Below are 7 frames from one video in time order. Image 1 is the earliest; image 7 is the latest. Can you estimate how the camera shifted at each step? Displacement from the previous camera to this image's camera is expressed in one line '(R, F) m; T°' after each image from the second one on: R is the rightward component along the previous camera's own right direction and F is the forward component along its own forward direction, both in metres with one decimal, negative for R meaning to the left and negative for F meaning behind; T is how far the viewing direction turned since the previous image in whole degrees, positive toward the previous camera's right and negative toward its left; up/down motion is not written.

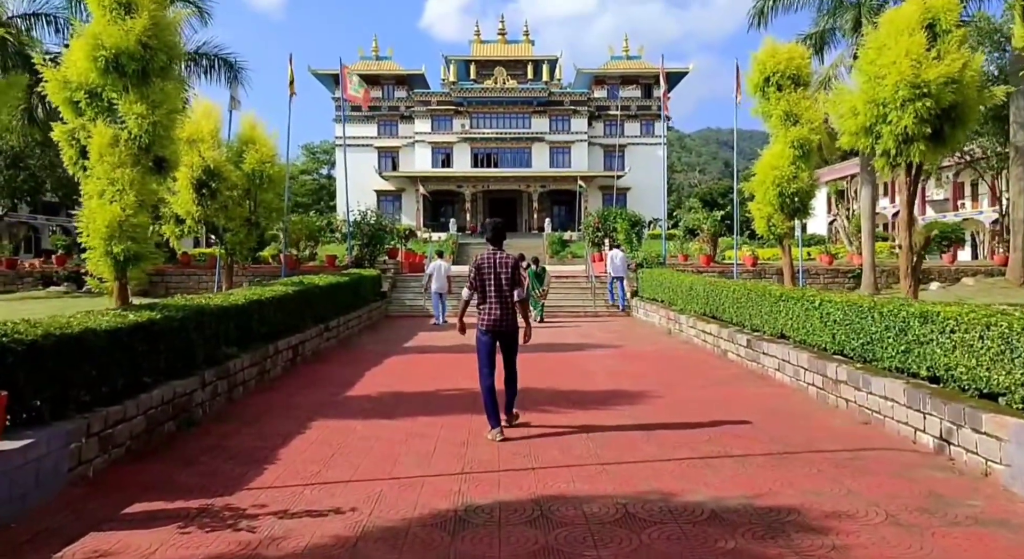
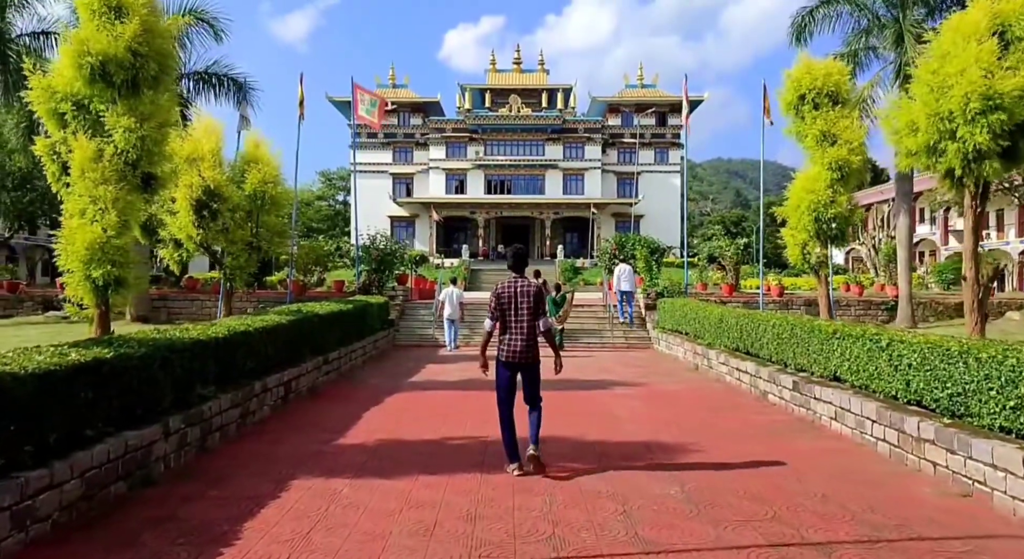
(-0.1, +0.8) m; -1°
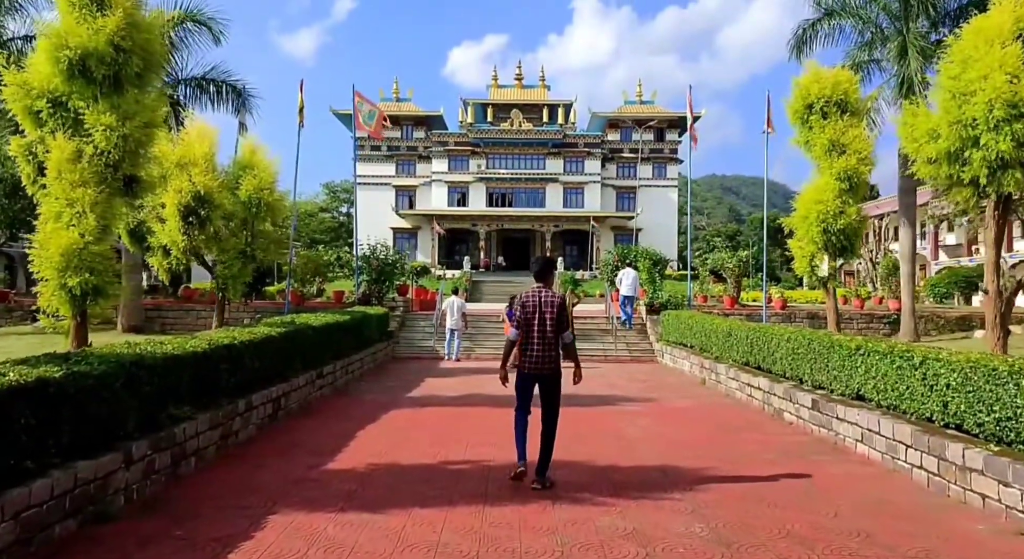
(0.0, +0.4) m; 0°
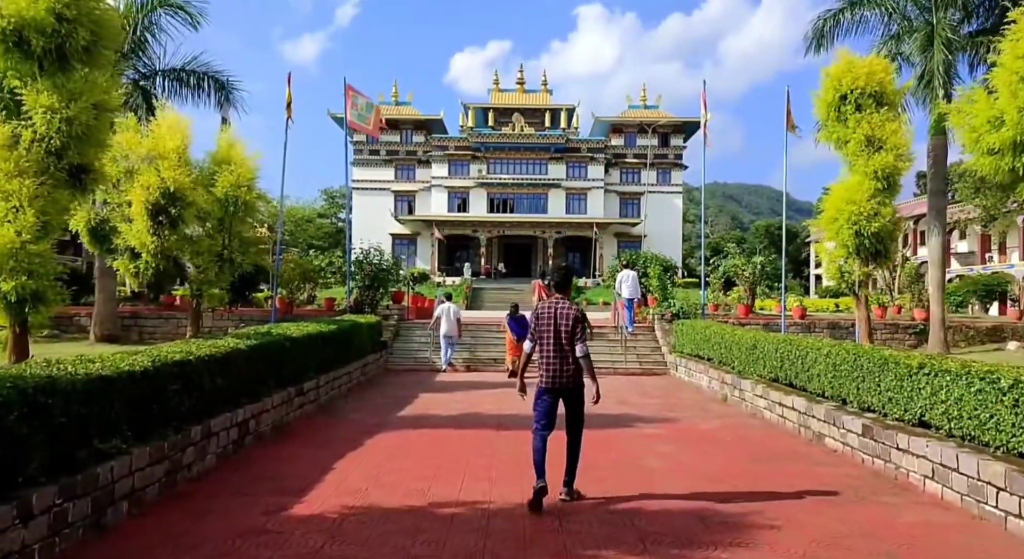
(0.0, +1.0) m; 0°
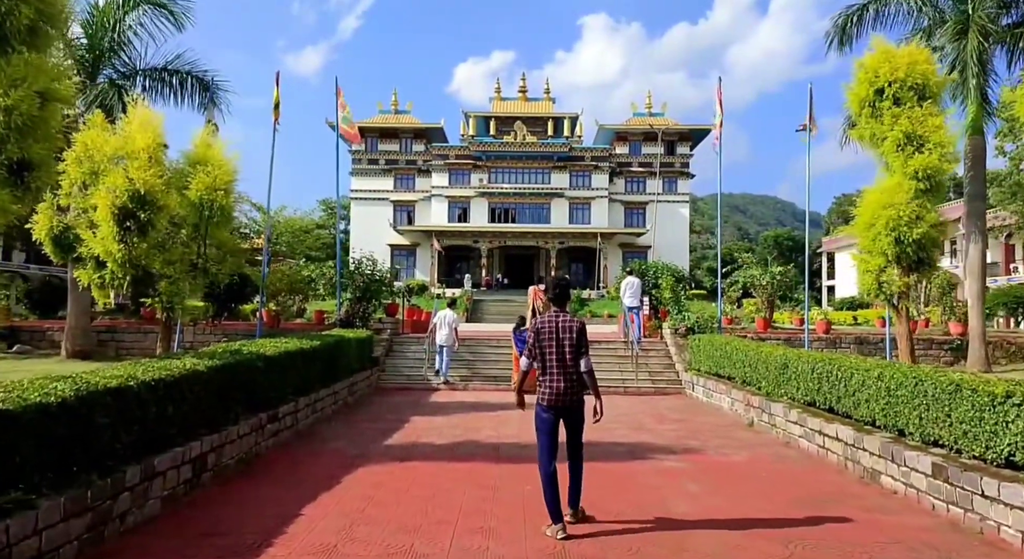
(0.0, +1.0) m; 0°
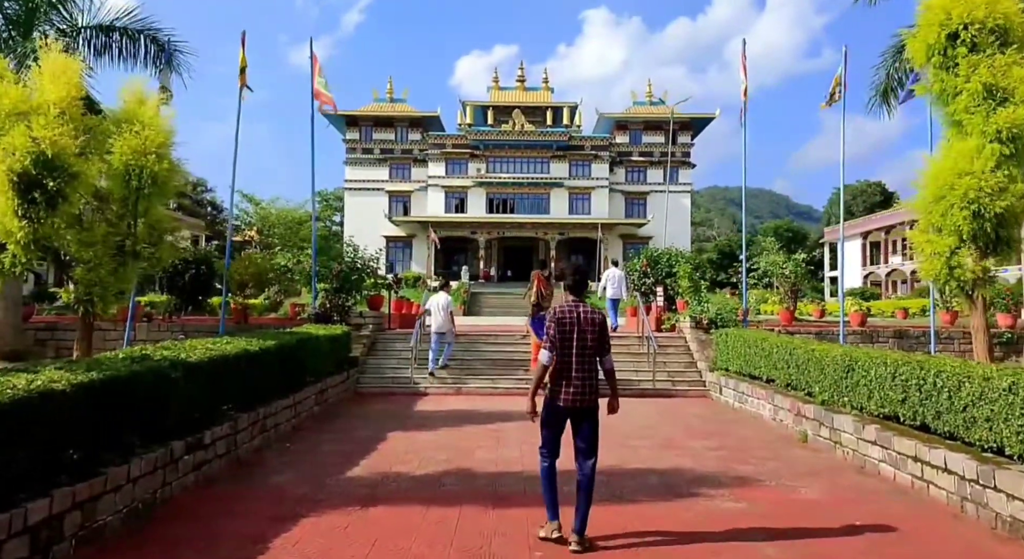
(0.0, +1.8) m; 0°
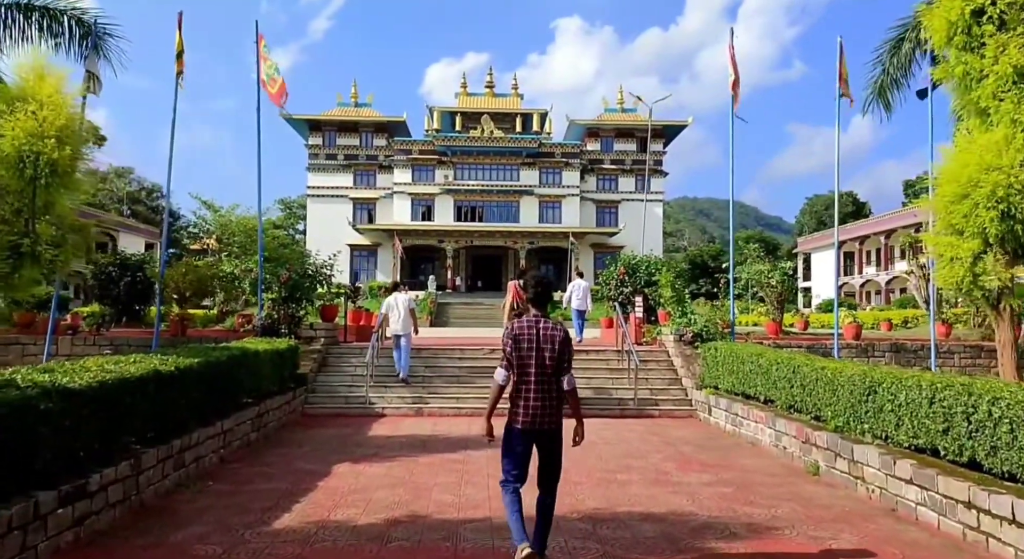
(0.0, +1.1) m; +3°
